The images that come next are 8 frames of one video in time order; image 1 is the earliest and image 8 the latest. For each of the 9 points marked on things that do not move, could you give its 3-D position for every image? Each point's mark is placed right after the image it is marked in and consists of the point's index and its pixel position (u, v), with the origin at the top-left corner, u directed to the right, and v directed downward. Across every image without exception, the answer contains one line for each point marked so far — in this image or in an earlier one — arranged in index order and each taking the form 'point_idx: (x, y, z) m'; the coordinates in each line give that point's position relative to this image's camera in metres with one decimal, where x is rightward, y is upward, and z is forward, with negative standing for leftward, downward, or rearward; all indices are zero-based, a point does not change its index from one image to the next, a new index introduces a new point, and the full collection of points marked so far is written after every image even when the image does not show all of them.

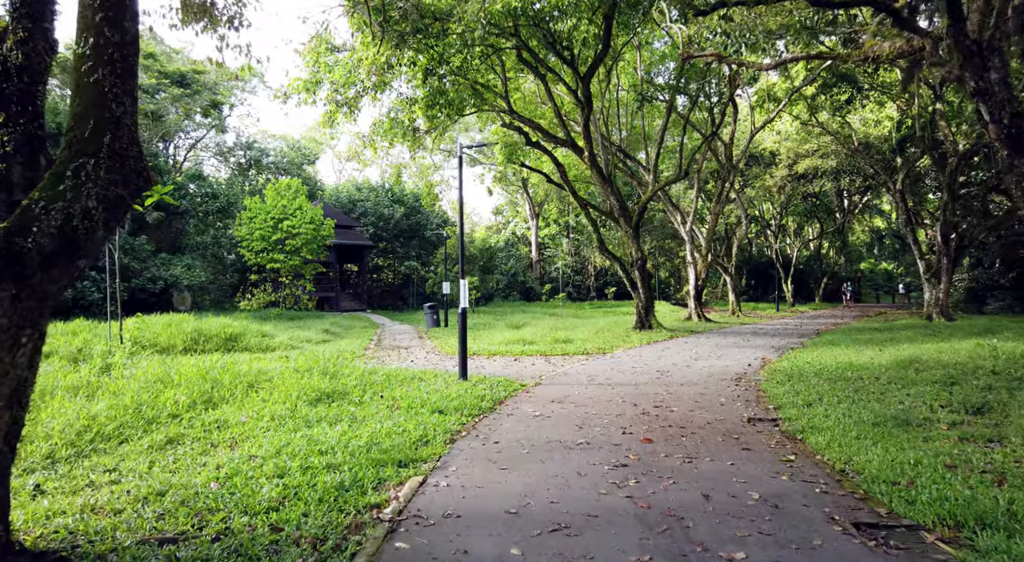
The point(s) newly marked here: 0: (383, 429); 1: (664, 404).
0: (-1.1, -1.3, +6.1) m
1: (+1.6, -1.3, +7.6) m
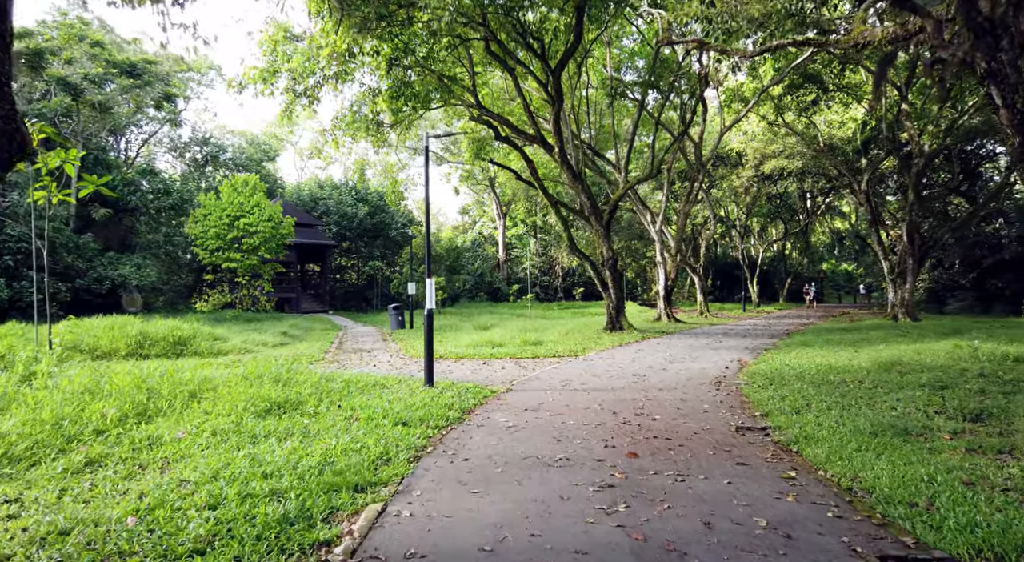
0: (-1.3, -1.3, +5.5) m
1: (+1.3, -1.3, +7.1) m
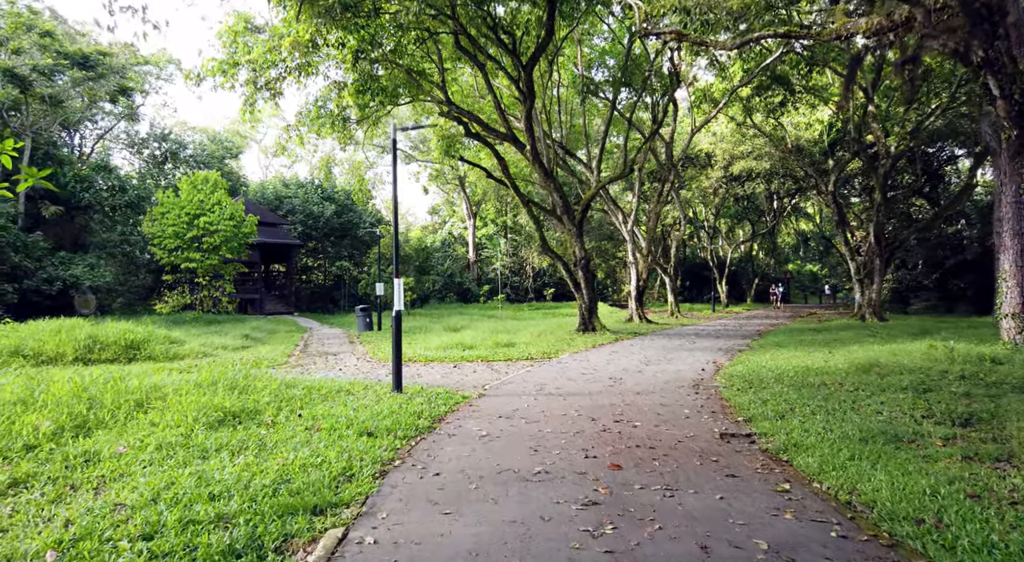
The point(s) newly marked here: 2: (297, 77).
0: (-1.5, -1.3, +5.0) m
1: (+1.1, -1.3, +6.8) m
2: (-4.4, +4.2, +14.5) m
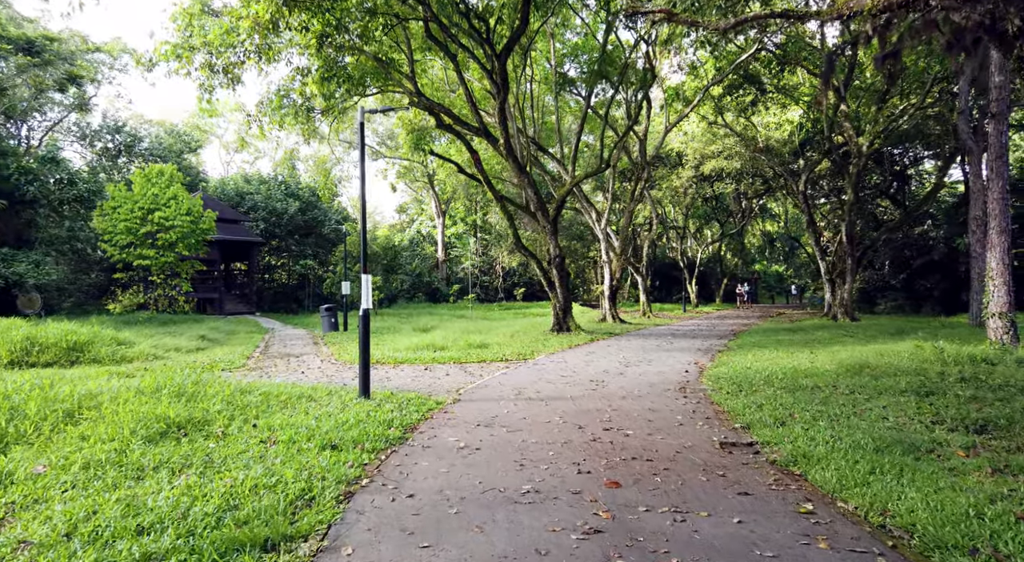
0: (-1.6, -1.2, +4.4) m
1: (+0.9, -1.3, +6.2) m
2: (-4.9, +4.2, +13.7) m
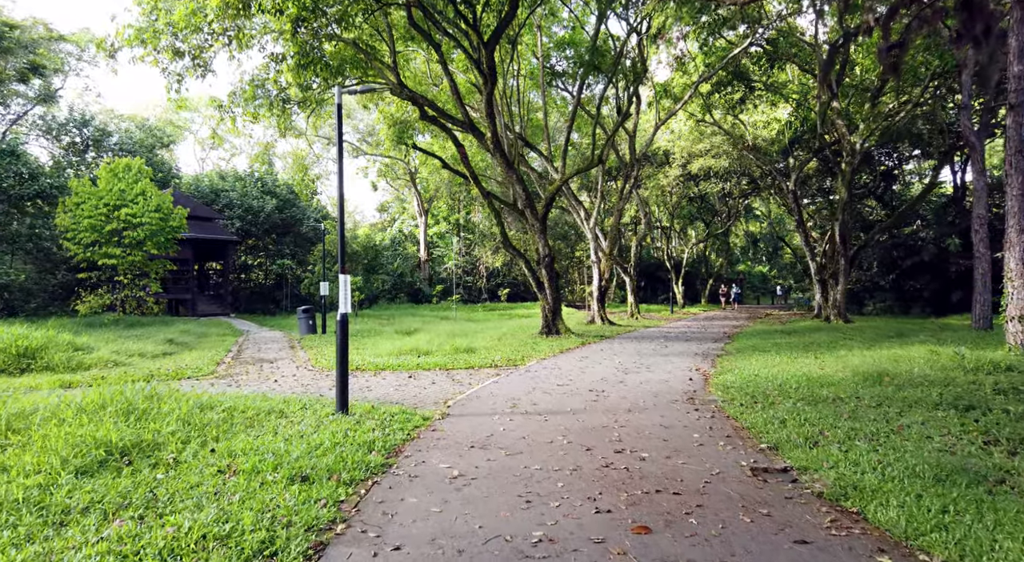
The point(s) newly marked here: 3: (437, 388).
0: (-1.6, -1.2, +3.6) m
1: (+0.9, -1.3, +5.5) m
2: (-5.1, +4.2, +12.8) m
3: (-1.0, -1.4, +9.1) m
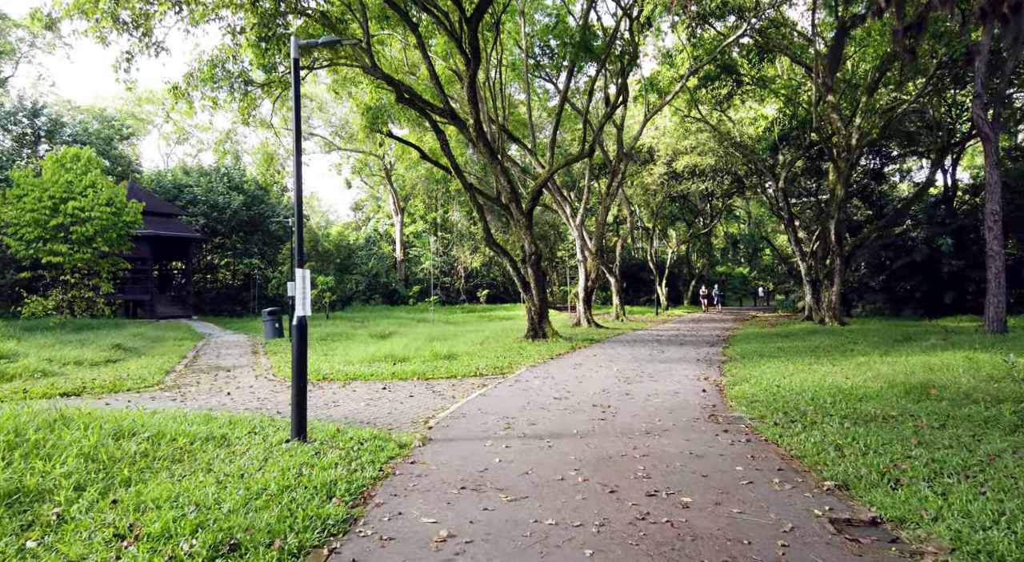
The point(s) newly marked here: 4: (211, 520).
0: (-1.5, -1.2, +2.3) m
1: (+0.9, -1.3, +4.3) m
2: (-5.4, +4.2, +11.4) m
3: (-1.1, -1.4, +7.9) m
4: (-1.5, -1.2, +3.5) m
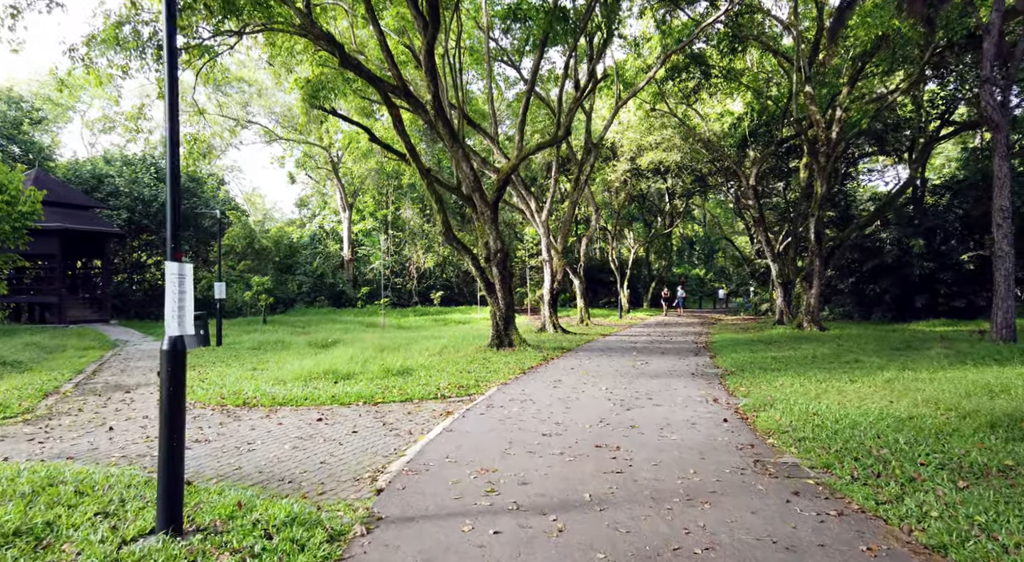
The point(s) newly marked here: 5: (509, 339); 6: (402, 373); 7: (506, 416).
0: (-1.3, -1.2, +0.3) m
1: (+0.9, -1.3, +2.5) m
2: (-5.8, +4.2, +9.1) m
3: (-1.3, -1.4, +5.9) m
4: (-1.4, -1.2, +1.6) m
5: (-0.1, -1.2, +14.6) m
6: (-1.6, -1.3, +10.1) m
7: (0.0, -1.3, +7.1) m
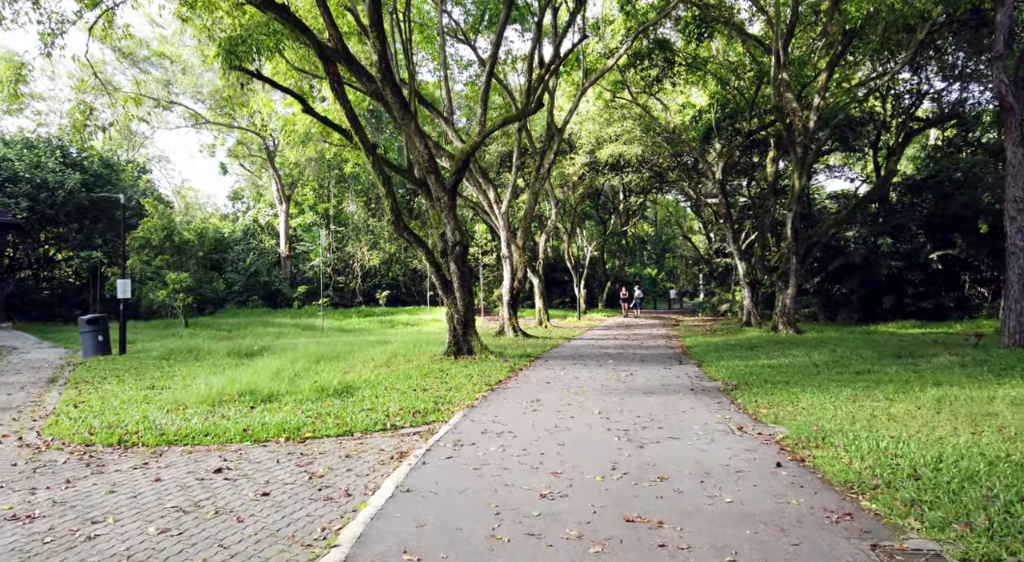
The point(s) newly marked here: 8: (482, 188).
0: (-1.0, -1.2, -1.7) m
1: (+1.1, -1.2, +0.6) m
2: (-6.1, +4.3, +6.8) m
3: (-1.3, -1.3, +3.9) m
4: (-1.1, -1.2, -0.5) m
5: (-0.8, -1.1, +12.7) m
6: (-2.0, -1.3, +8.1) m
7: (-0.2, -1.3, +5.2) m
8: (-0.9, +2.6, +19.7) m
